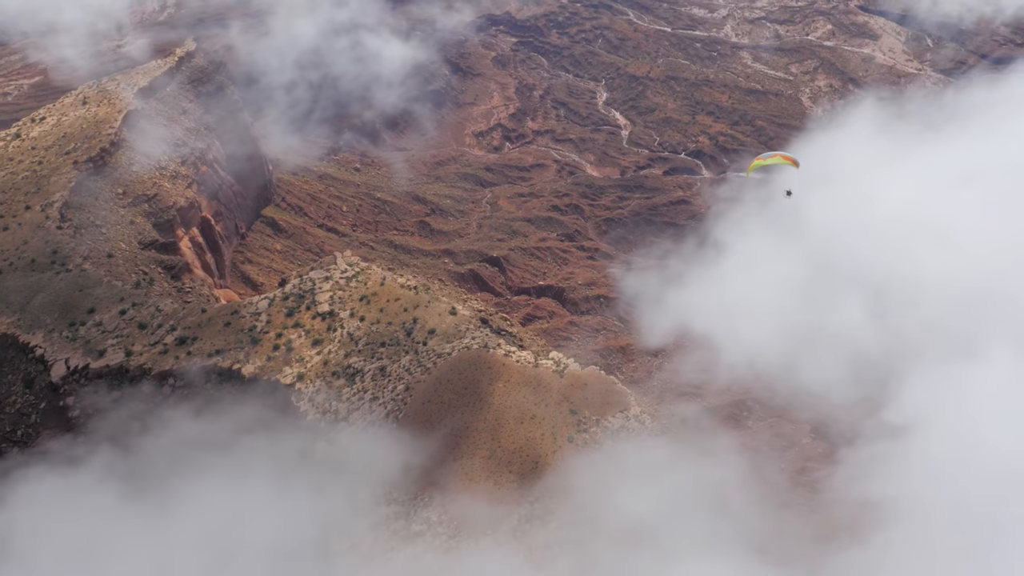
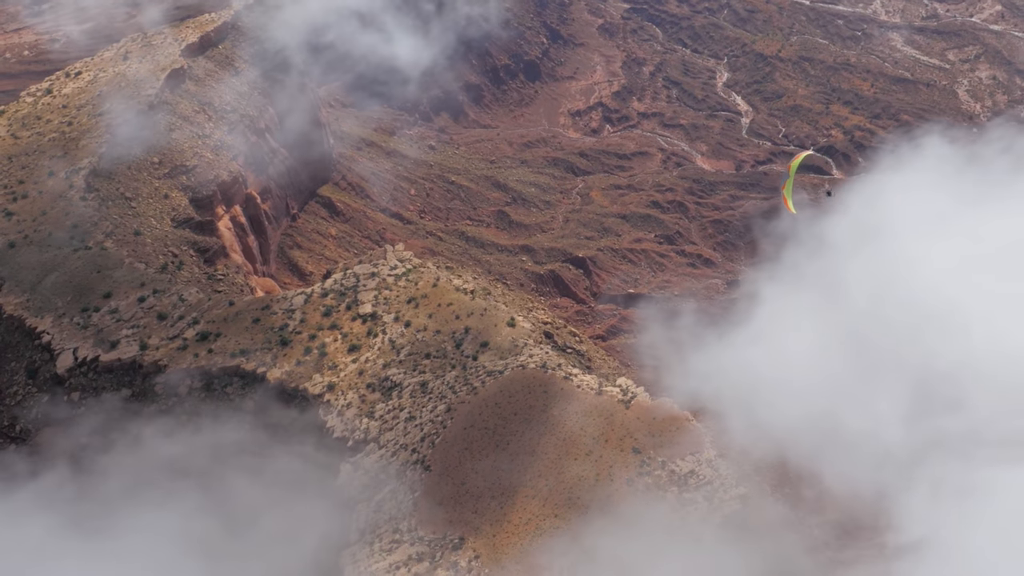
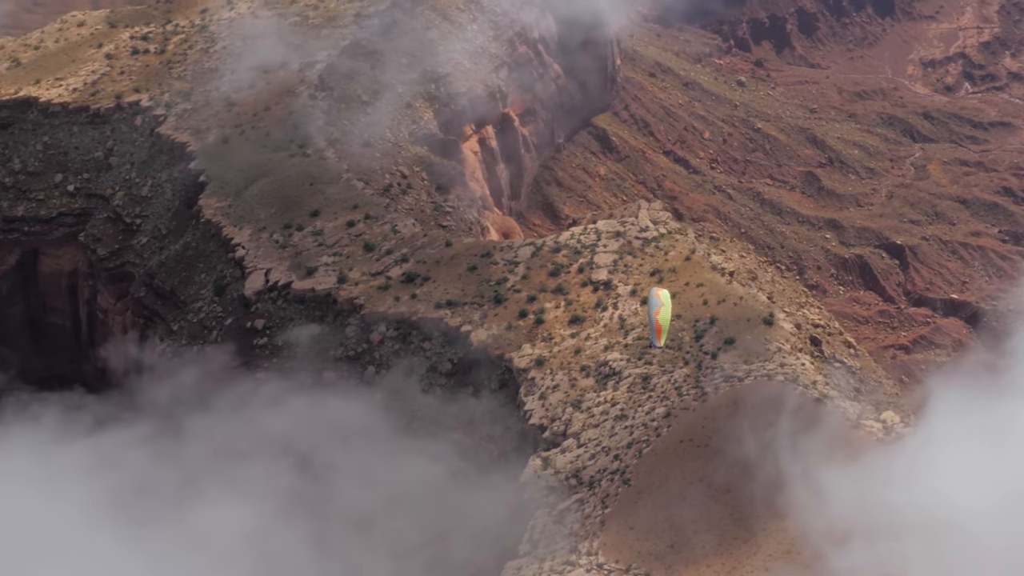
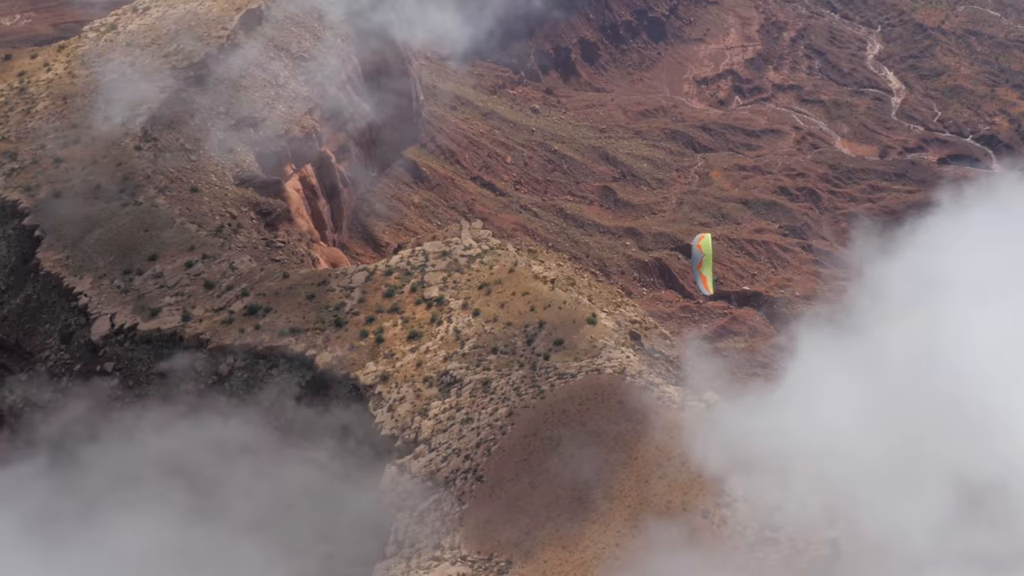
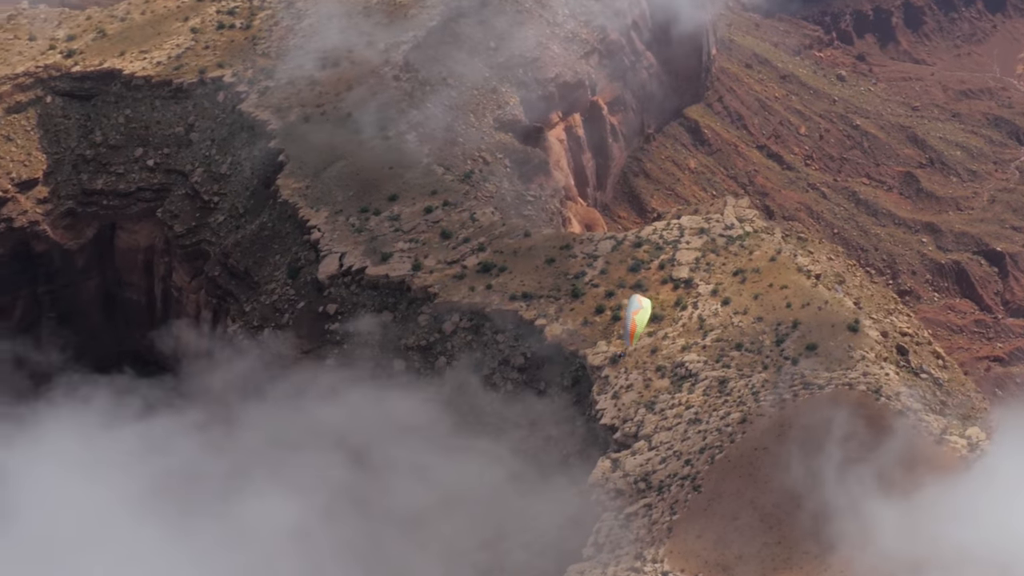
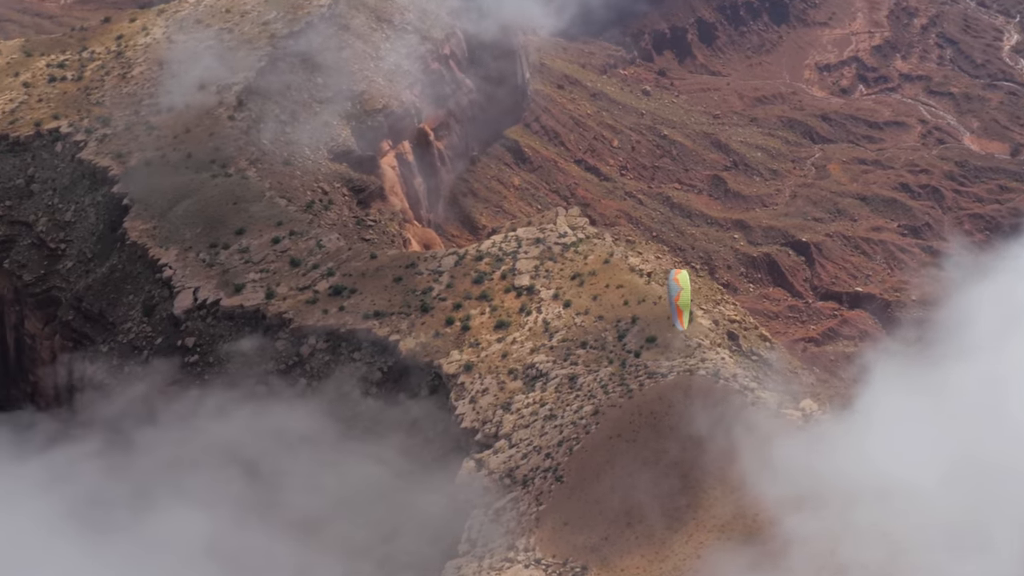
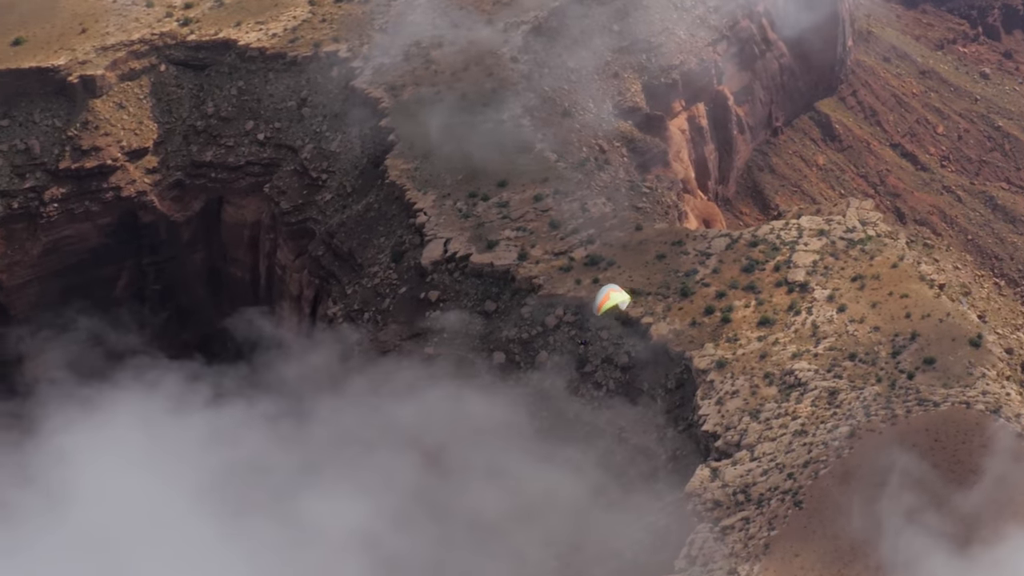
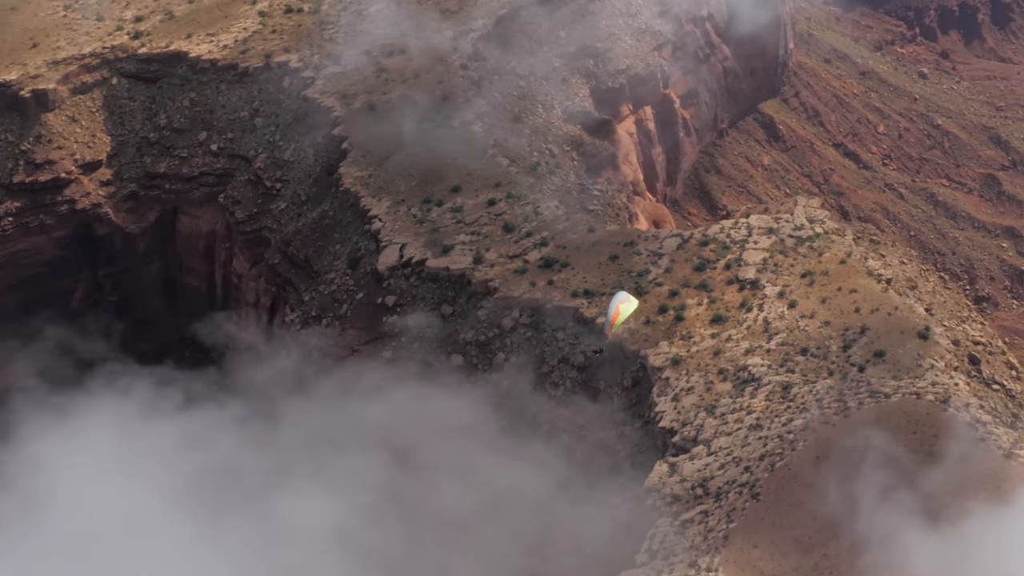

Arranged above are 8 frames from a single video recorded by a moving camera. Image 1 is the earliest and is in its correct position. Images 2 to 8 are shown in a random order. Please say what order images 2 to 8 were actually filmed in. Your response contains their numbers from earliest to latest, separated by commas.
2, 4, 6, 3, 5, 8, 7
